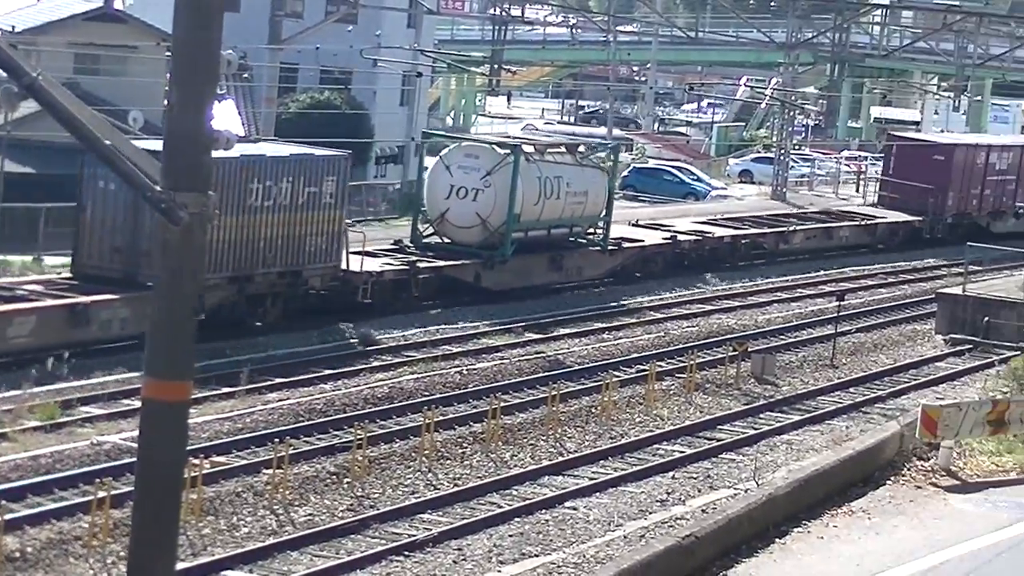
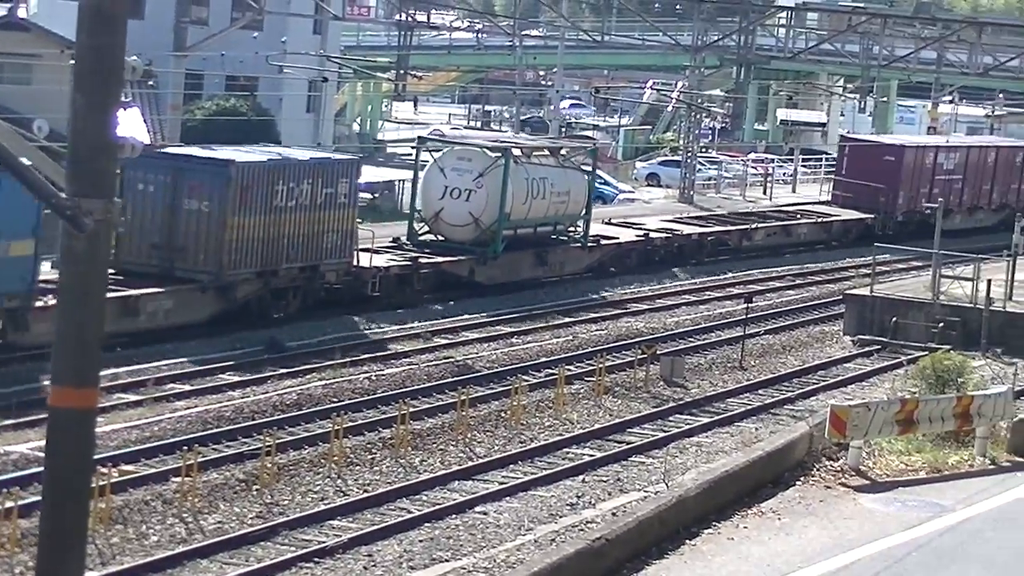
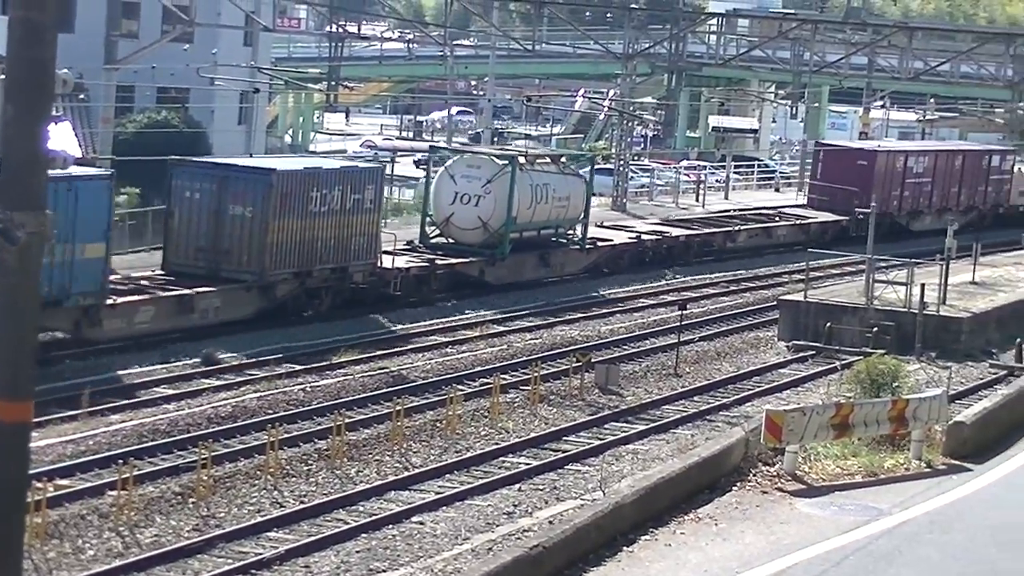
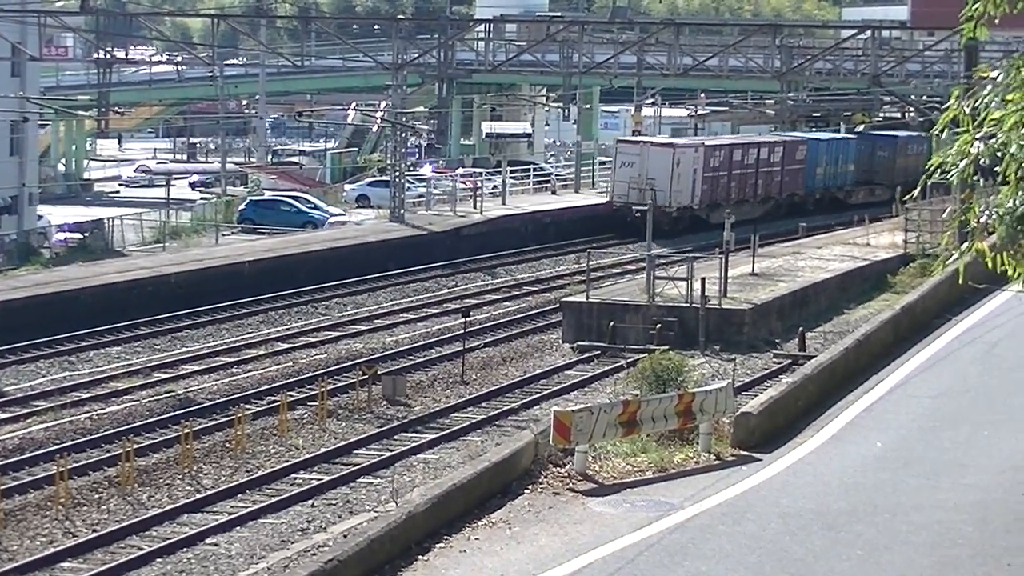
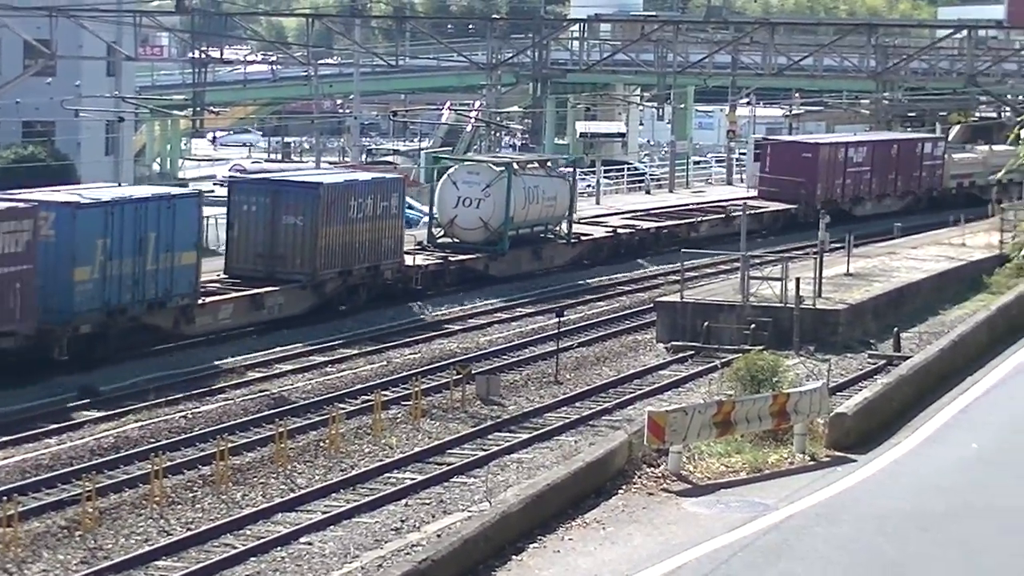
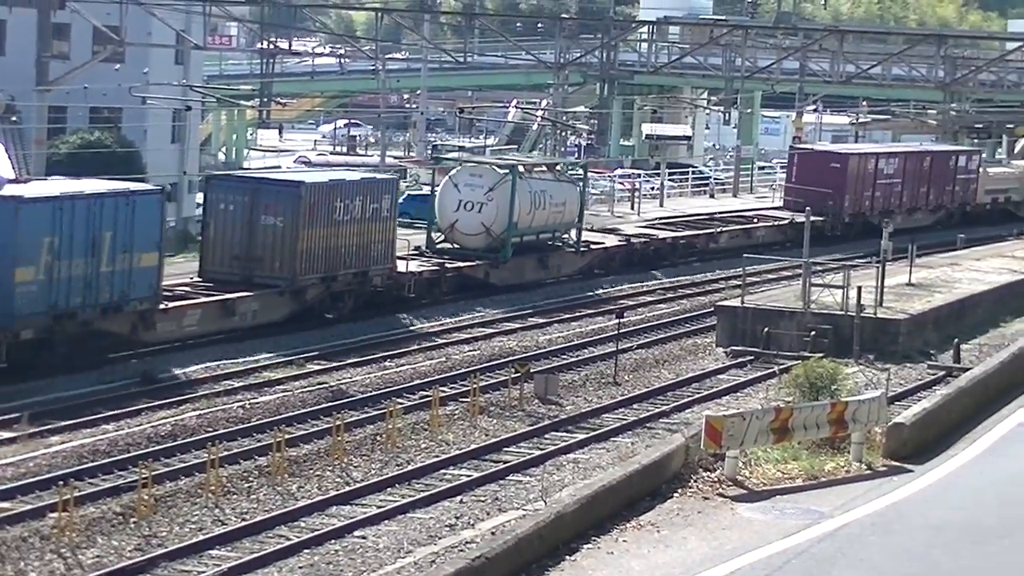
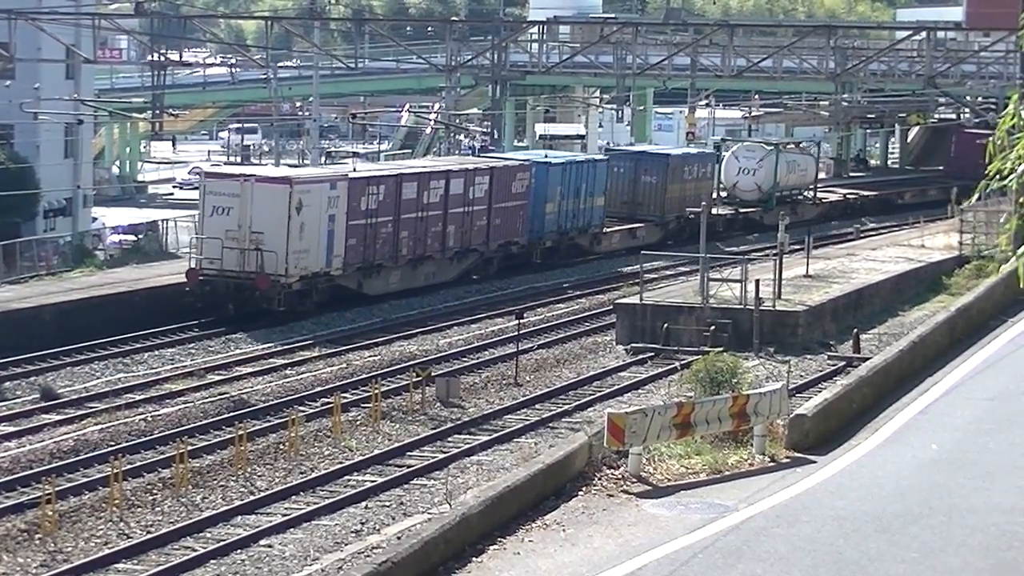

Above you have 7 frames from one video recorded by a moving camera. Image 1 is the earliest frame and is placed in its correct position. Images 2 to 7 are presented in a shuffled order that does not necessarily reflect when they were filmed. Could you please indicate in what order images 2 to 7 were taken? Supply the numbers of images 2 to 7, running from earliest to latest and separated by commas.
2, 3, 6, 5, 7, 4
